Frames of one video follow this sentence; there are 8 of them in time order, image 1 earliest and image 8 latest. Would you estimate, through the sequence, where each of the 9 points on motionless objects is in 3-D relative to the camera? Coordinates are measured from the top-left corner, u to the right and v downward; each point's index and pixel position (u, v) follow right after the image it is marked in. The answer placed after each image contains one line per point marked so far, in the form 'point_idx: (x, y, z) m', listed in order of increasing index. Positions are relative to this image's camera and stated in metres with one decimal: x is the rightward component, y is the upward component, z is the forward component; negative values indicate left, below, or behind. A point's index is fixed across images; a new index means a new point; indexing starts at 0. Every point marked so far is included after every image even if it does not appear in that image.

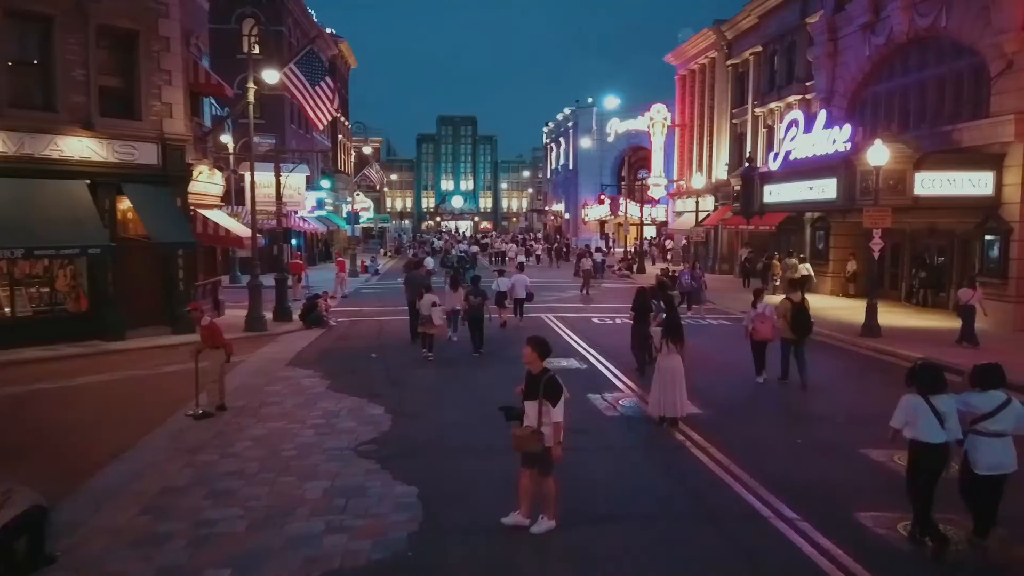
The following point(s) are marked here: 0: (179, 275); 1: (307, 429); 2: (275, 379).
0: (-8.1, +0.3, +19.5) m
1: (-2.9, -2.0, +11.1) m
2: (-4.3, -1.6, +14.5) m
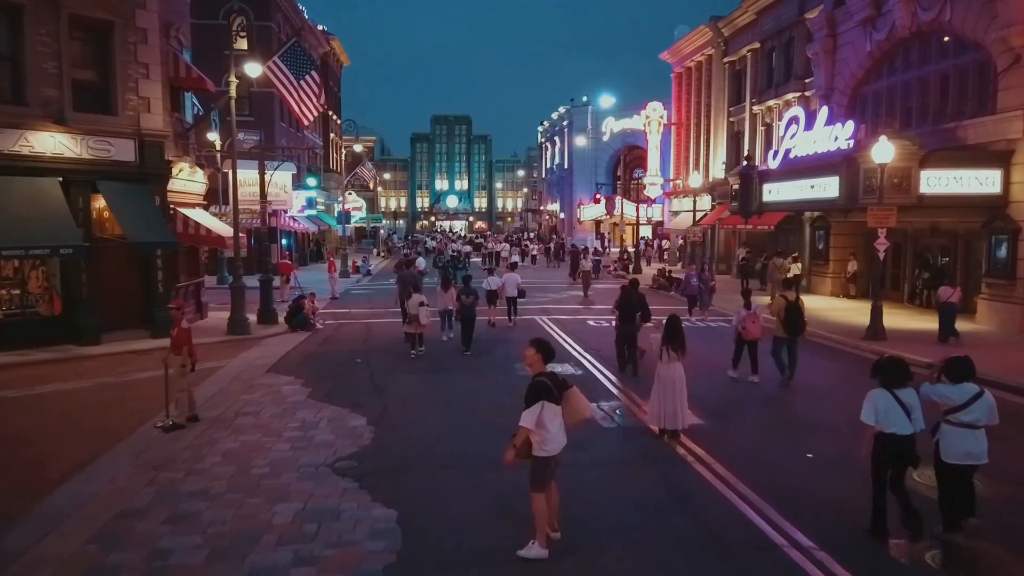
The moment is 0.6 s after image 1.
0: (-8.3, +0.3, +18.8) m
1: (-3.0, -2.0, +10.4) m
2: (-4.4, -1.7, +13.8) m
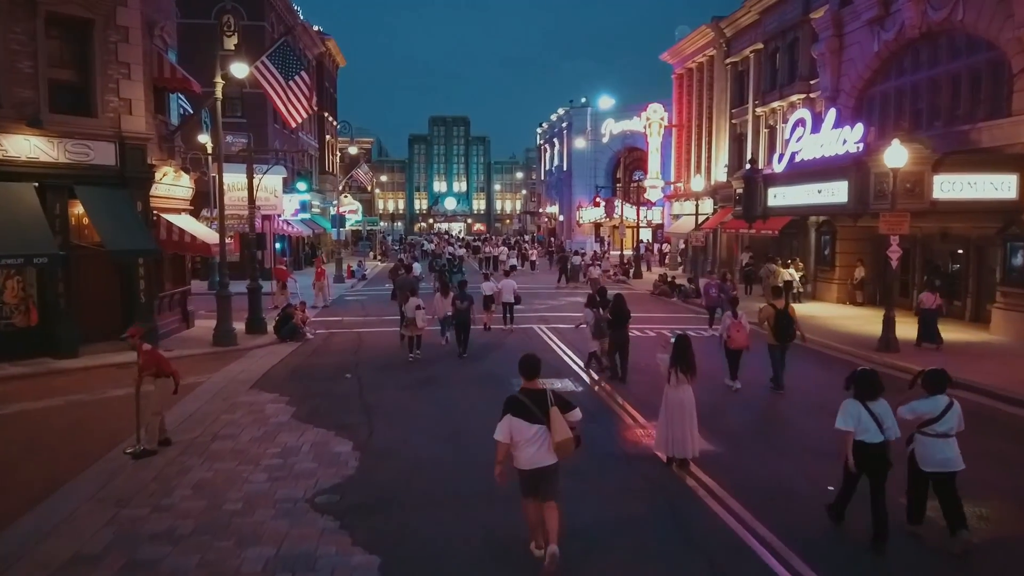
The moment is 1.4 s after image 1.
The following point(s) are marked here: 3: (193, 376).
0: (-8.3, +0.1, +18.0) m
1: (-3.0, -2.2, +9.6) m
2: (-4.5, -1.9, +13.0) m
3: (-6.1, -1.7, +15.5) m
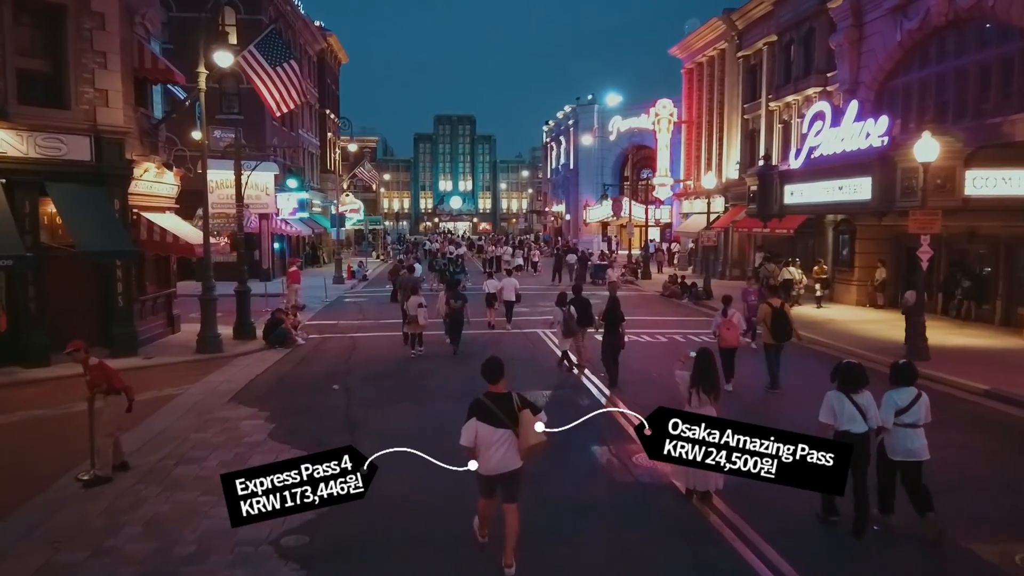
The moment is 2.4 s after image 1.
0: (-8.3, 0.0, +16.9) m
1: (-3.1, -2.3, +8.4) m
2: (-4.5, -2.0, +11.9) m
3: (-6.1, -1.8, +14.4) m
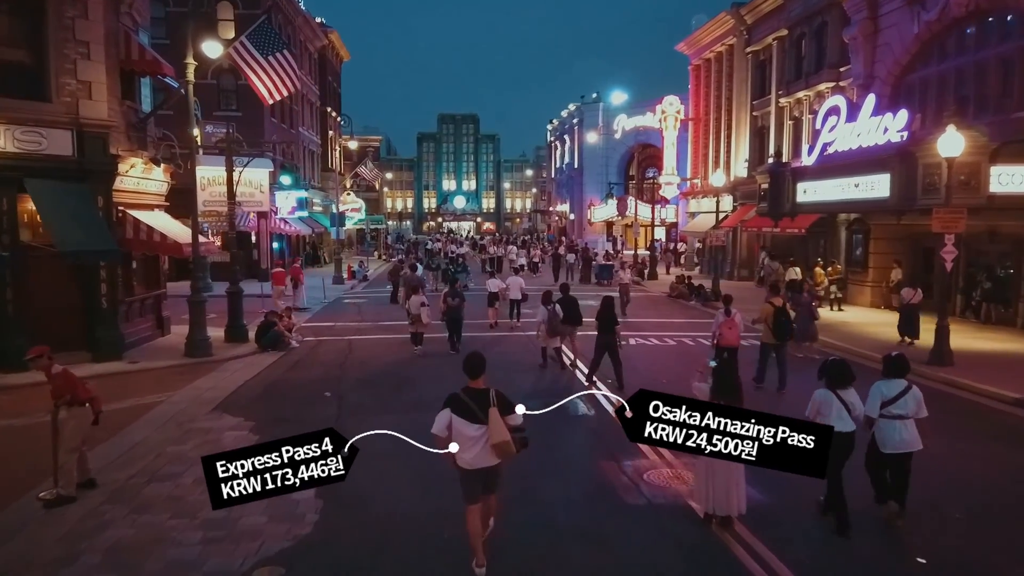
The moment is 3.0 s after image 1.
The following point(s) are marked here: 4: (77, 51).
0: (-8.2, 0.0, +16.1) m
1: (-3.1, -2.3, +7.7) m
2: (-4.5, -2.0, +11.1) m
3: (-6.1, -1.8, +13.6) m
4: (-8.5, +4.6, +15.7) m
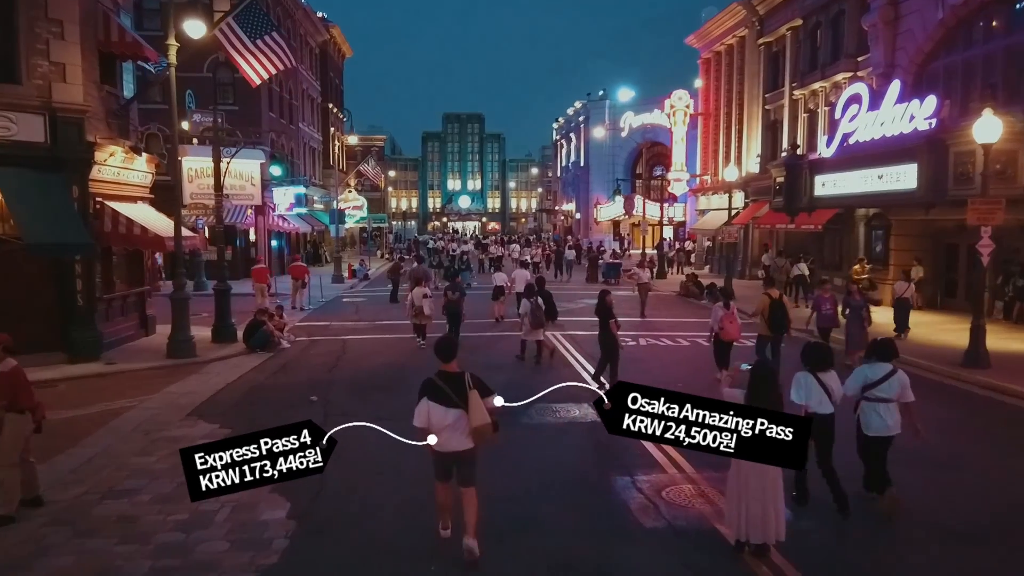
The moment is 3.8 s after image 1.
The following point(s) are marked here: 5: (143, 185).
0: (-8.2, 0.0, +15.1) m
1: (-3.1, -2.2, +6.6) m
2: (-4.4, -1.9, +10.1) m
3: (-6.0, -1.7, +12.6) m
4: (-8.5, +4.7, +14.7) m
5: (-8.2, +2.3, +17.8) m
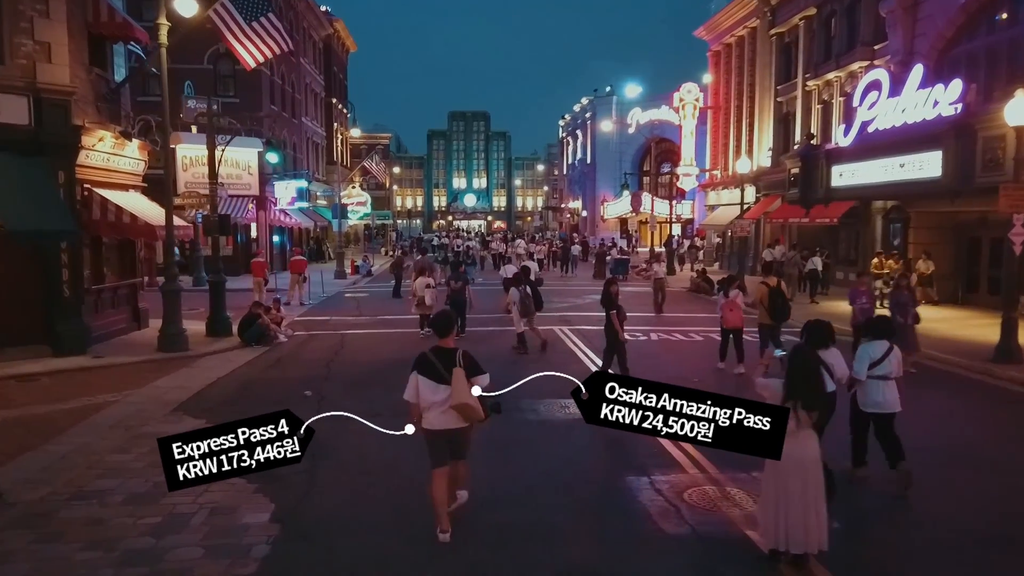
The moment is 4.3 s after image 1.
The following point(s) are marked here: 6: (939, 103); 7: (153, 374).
0: (-8.1, +0.2, +14.5) m
1: (-3.0, -2.1, +5.9) m
2: (-4.4, -1.7, +9.4) m
3: (-5.9, -1.6, +11.9) m
4: (-8.3, +4.9, +14.1) m
5: (-8.0, +2.4, +17.1) m
6: (+9.3, +4.0, +17.5) m
7: (-6.0, -1.4, +13.5) m
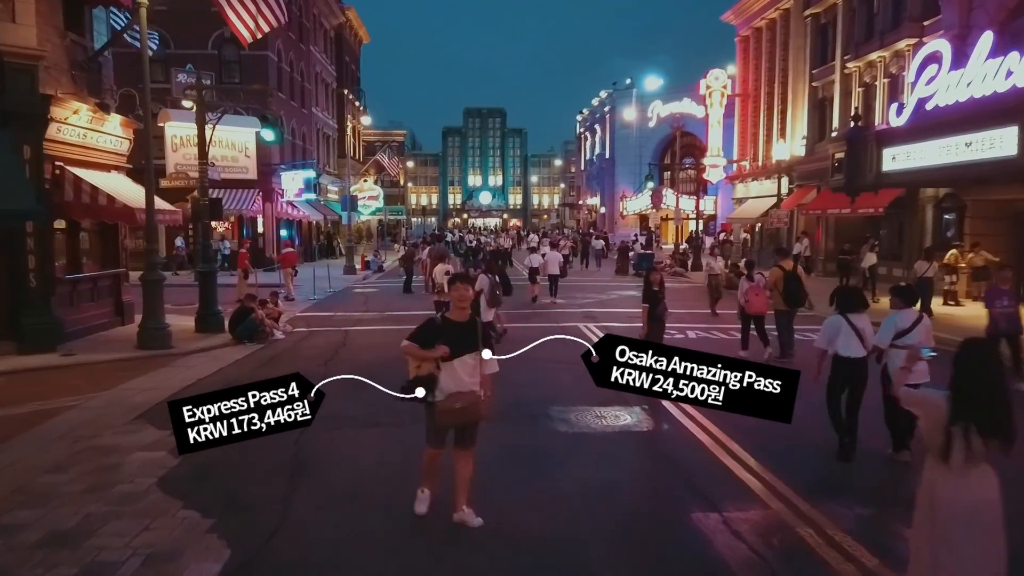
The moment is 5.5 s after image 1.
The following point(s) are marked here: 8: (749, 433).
0: (-7.7, +0.4, +12.8) m
1: (-2.8, -1.9, +4.2) m
2: (-4.1, -1.6, +7.7) m
3: (-5.6, -1.4, +10.2) m
4: (-8.0, +5.1, +12.5) m
5: (-7.6, +2.6, +15.5) m
6: (+9.7, +4.2, +15.5) m
7: (-5.7, -1.3, +11.8) m
8: (+2.5, -1.6, +8.4) m
